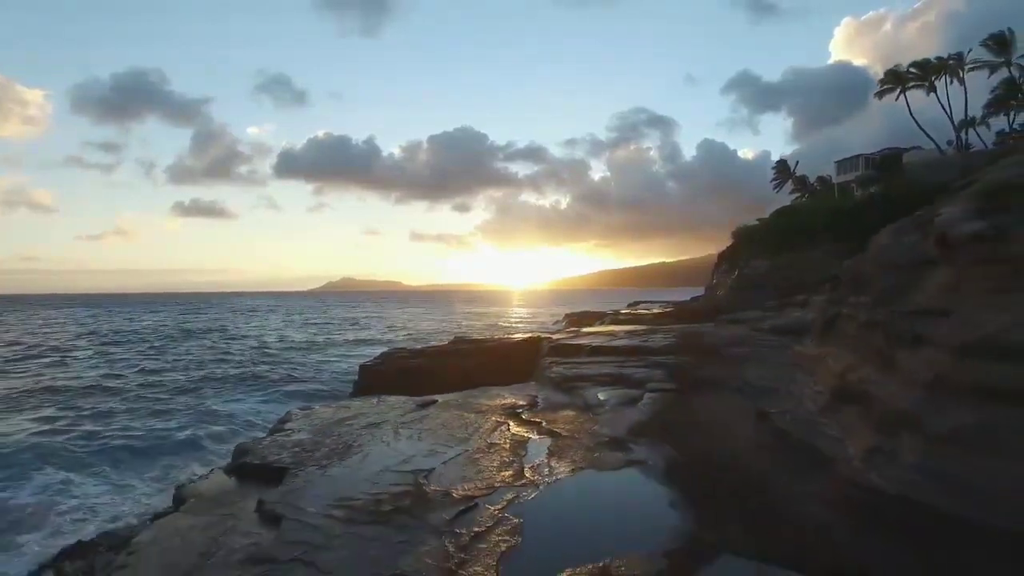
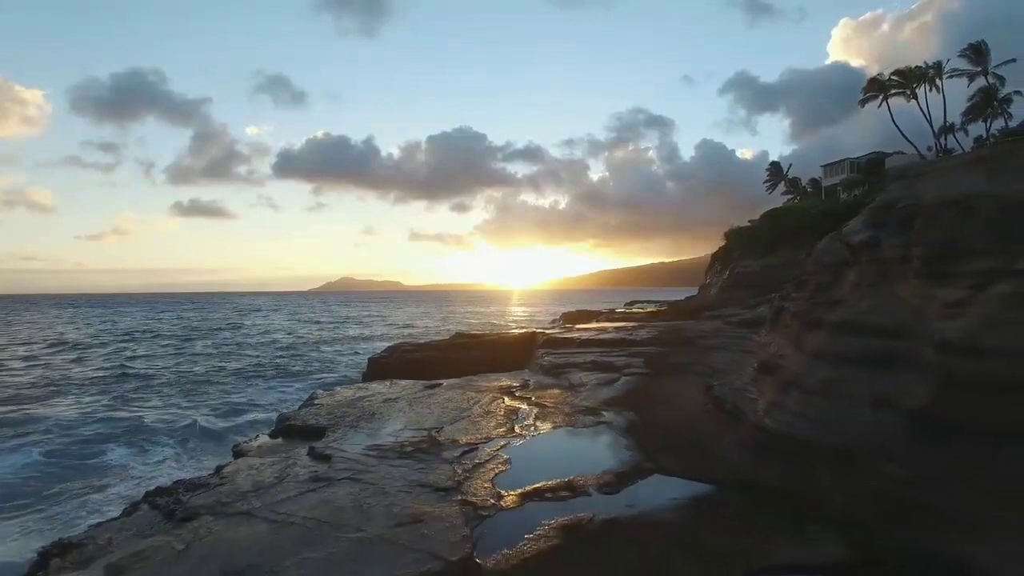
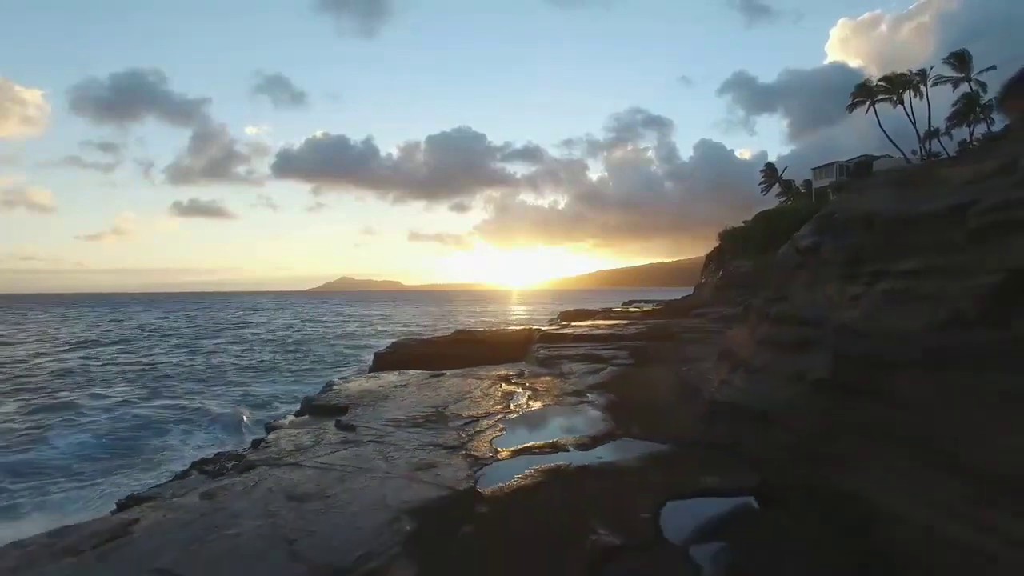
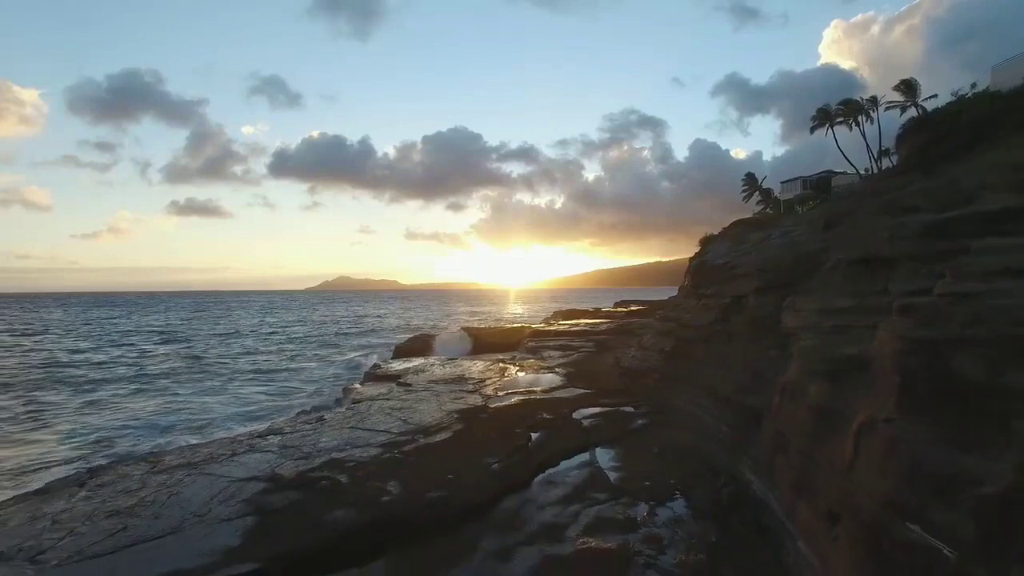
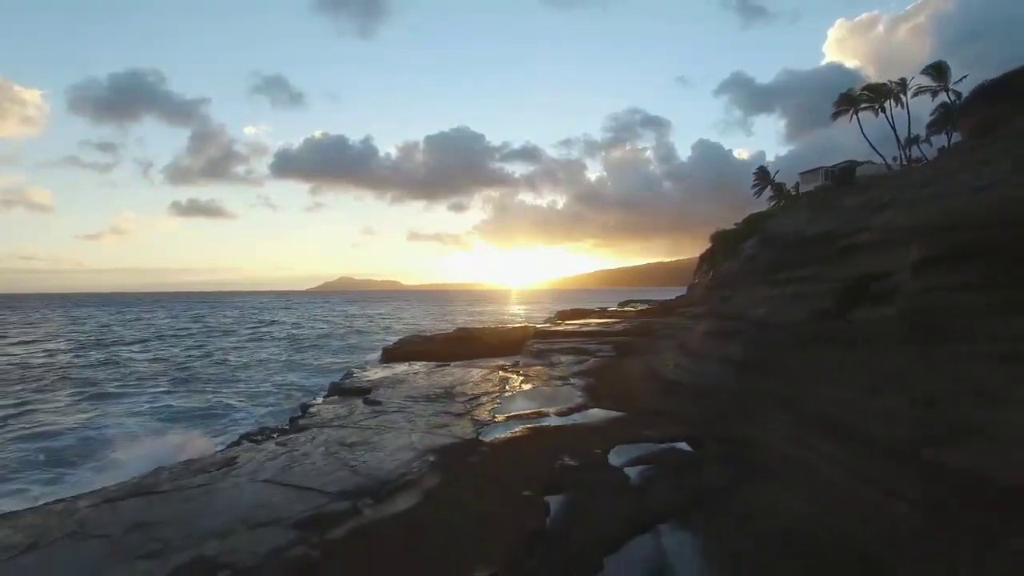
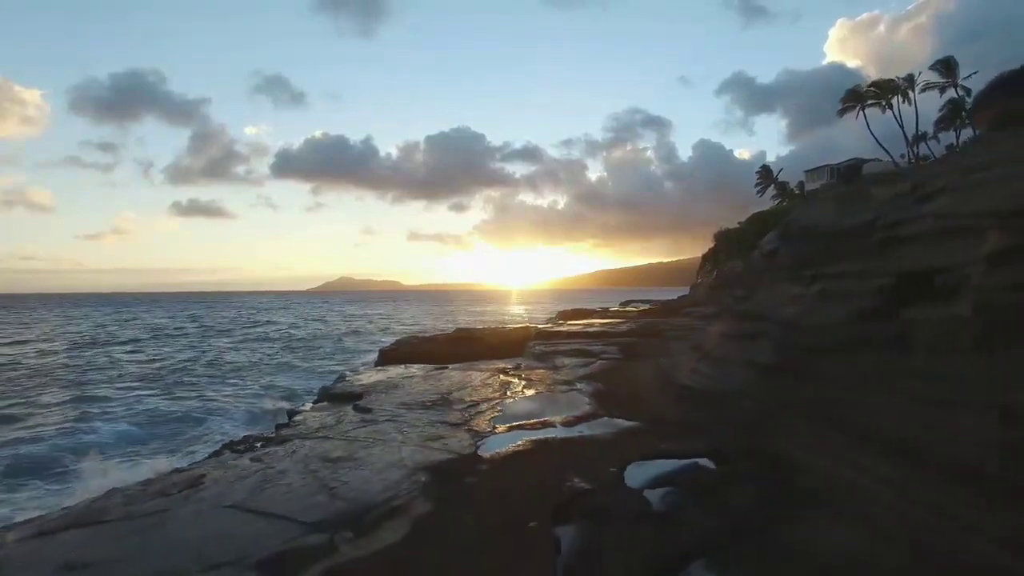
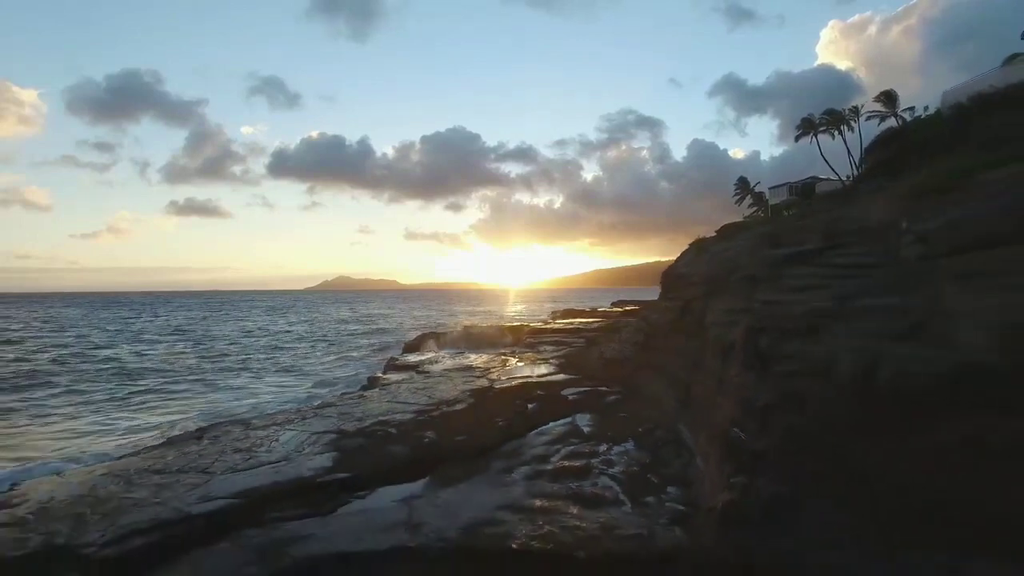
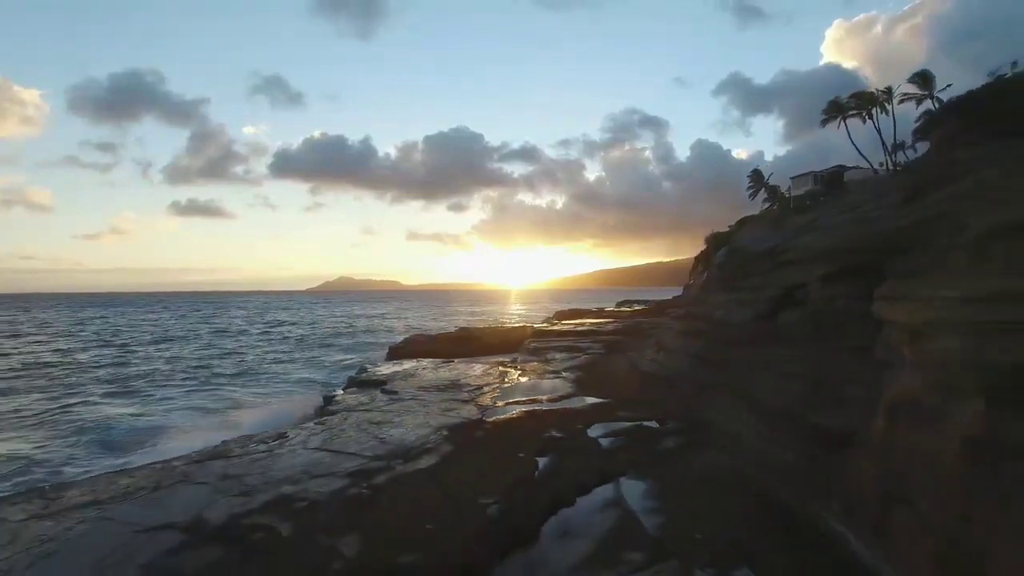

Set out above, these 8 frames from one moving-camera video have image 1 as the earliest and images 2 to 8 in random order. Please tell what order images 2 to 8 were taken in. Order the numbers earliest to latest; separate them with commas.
2, 3, 6, 5, 8, 4, 7
